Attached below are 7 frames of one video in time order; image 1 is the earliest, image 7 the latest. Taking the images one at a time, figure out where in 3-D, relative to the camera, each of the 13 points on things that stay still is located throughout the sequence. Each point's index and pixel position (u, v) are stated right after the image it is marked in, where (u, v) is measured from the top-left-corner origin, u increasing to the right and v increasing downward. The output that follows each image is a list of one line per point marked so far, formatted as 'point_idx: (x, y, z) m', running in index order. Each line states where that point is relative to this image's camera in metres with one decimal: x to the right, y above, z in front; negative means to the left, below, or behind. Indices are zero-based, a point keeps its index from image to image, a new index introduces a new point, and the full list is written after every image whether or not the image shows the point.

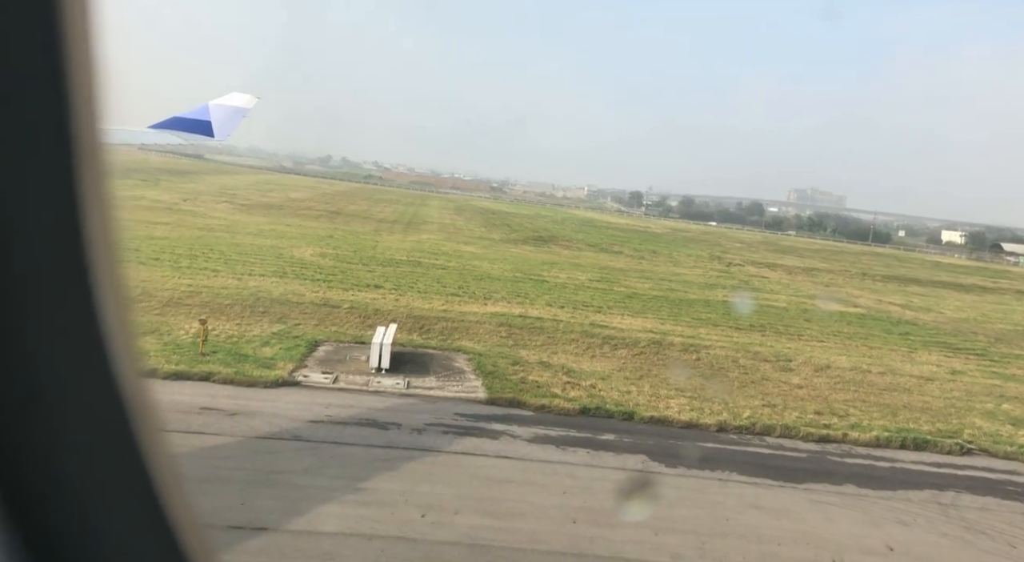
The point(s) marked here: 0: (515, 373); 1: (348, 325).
0: (+0.1, -1.6, +12.3) m
1: (-3.4, -0.9, +14.8) m
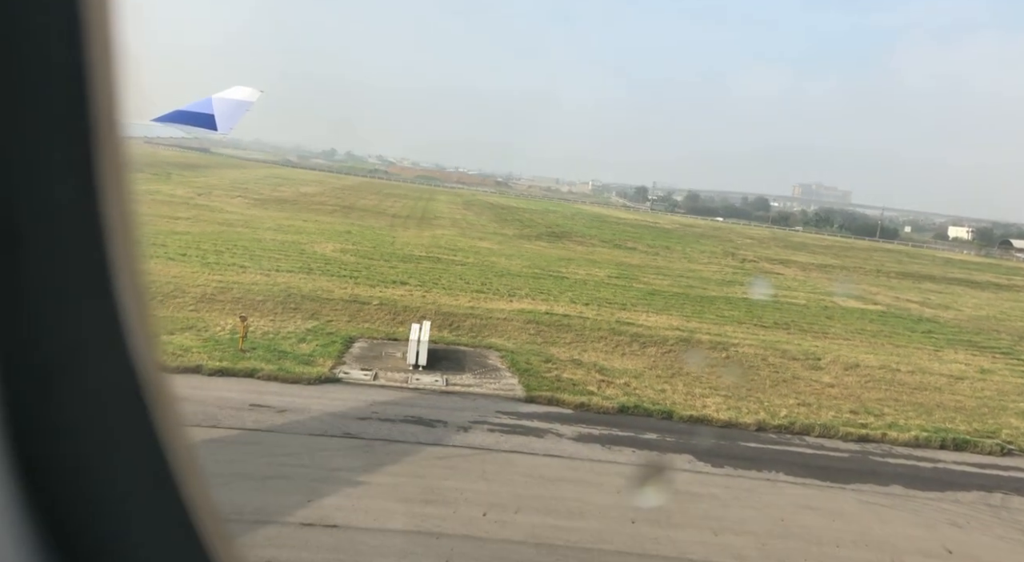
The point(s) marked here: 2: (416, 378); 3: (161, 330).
0: (+0.7, -1.6, +12.4) m
1: (-2.7, -0.8, +14.9) m
2: (-1.4, -1.5, +10.8) m
3: (-5.6, -0.8, +11.5) m
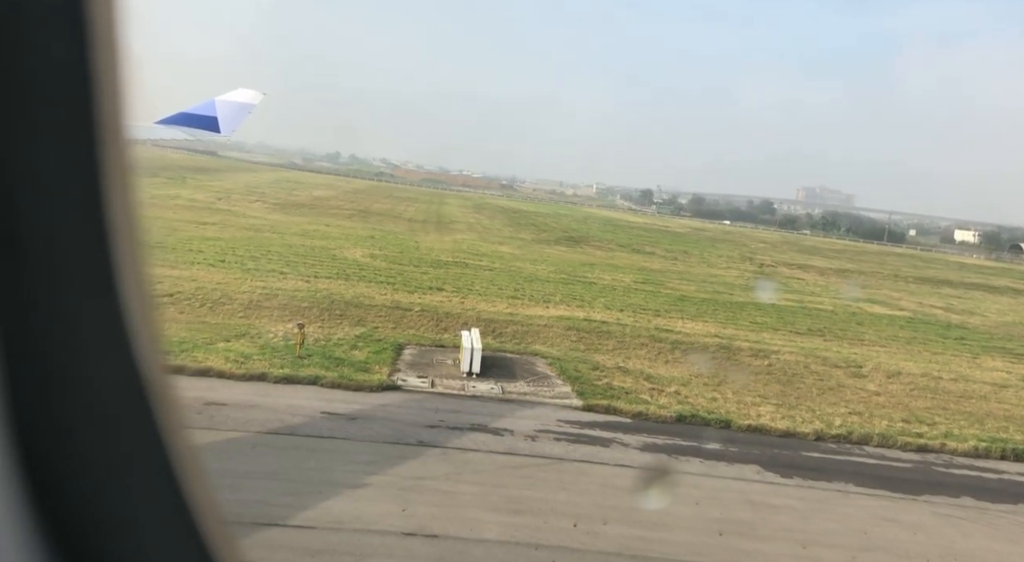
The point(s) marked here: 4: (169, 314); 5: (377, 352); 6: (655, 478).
0: (+1.5, -1.7, +12.4) m
1: (-1.8, -1.0, +14.9) m
2: (-0.6, -1.6, +10.8) m
3: (-4.8, -0.9, +11.6) m
4: (-6.1, -0.6, +12.8) m
5: (-2.3, -1.2, +12.3) m
6: (+1.3, -2.0, +7.5) m
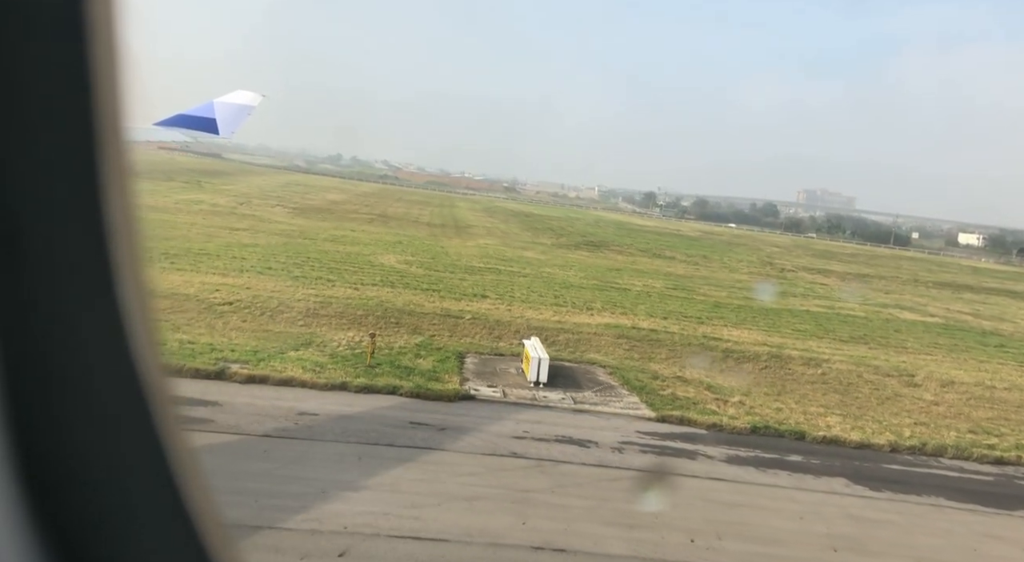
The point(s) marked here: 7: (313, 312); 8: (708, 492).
0: (+2.6, -1.9, +12.4) m
1: (-0.7, -1.2, +15.0) m
2: (+0.5, -1.7, +10.8) m
3: (-3.7, -1.1, +11.7) m
4: (-5.0, -0.7, +13.0) m
5: (-1.2, -1.4, +12.3) m
6: (+2.3, -2.2, +7.5) m
7: (-4.1, -0.6, +14.9) m
8: (+2.0, -2.1, +7.3) m
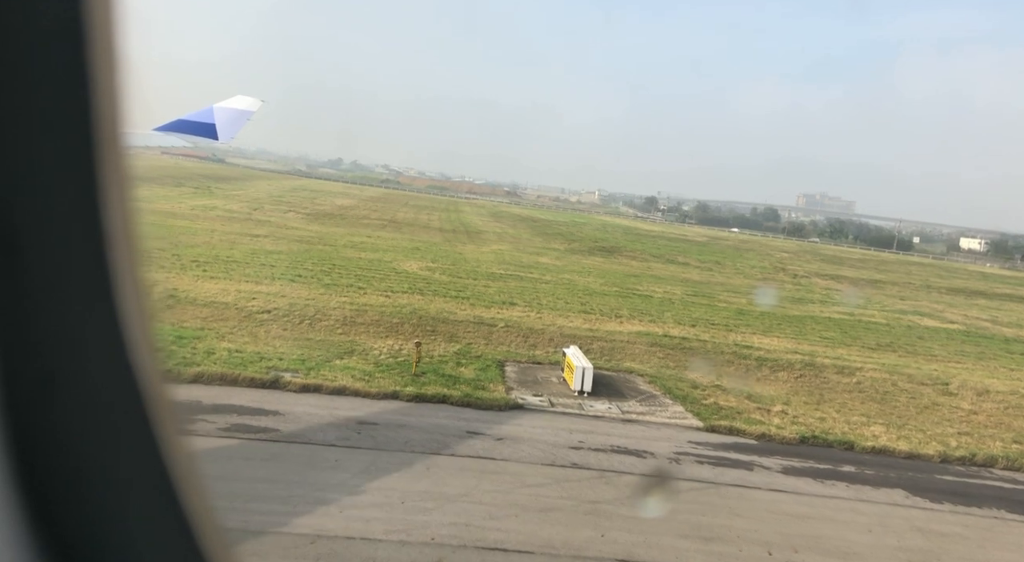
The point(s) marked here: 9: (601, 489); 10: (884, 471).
0: (+3.3, -2.0, +12.4) m
1: (+0.1, -1.3, +15.0) m
2: (+1.2, -1.9, +10.9) m
3: (-3.0, -1.2, +11.8) m
4: (-4.3, -0.9, +13.0) m
5: (-0.5, -1.5, +12.4) m
6: (+3.0, -2.3, +7.5) m
7: (-3.4, -0.8, +15.0) m
8: (+2.6, -2.3, +7.3) m
9: (+0.9, -2.0, +7.0) m
10: (+4.8, -2.4, +9.2) m
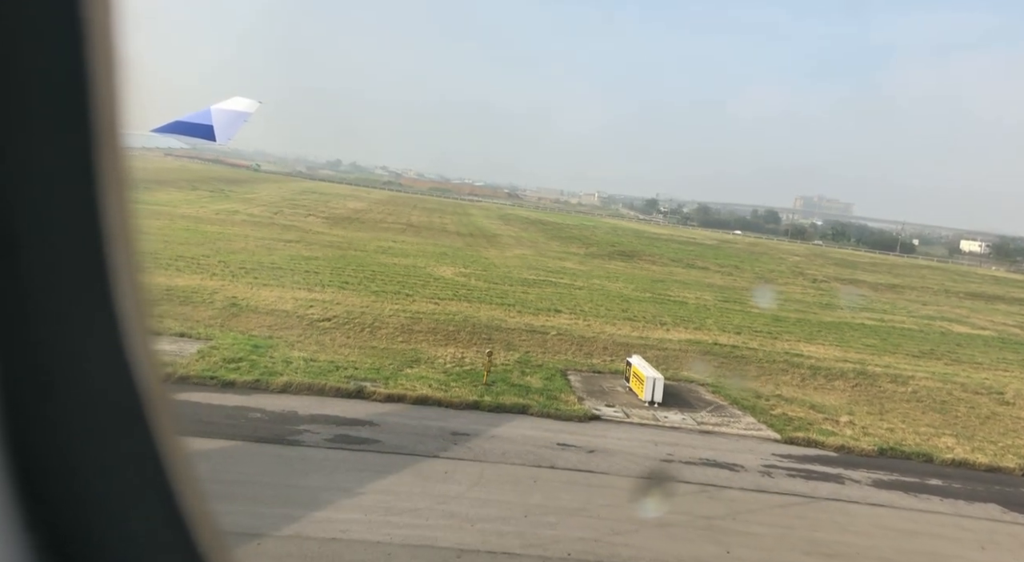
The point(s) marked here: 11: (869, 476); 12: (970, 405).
0: (+4.5, -2.2, +12.3) m
1: (+1.2, -1.5, +15.1) m
2: (+2.3, -2.0, +10.9) m
3: (-1.8, -1.4, +11.9) m
4: (-3.1, -1.1, +13.1) m
5: (+0.6, -1.7, +12.4) m
6: (+4.1, -2.4, +7.4) m
7: (-2.2, -1.0, +15.0) m
8: (+3.7, -2.4, +7.3) m
9: (+1.9, -2.2, +7.1) m
10: (+5.9, -2.6, +9.2) m
11: (+4.4, -2.4, +8.9) m
12: (+9.7, -2.6, +15.3) m
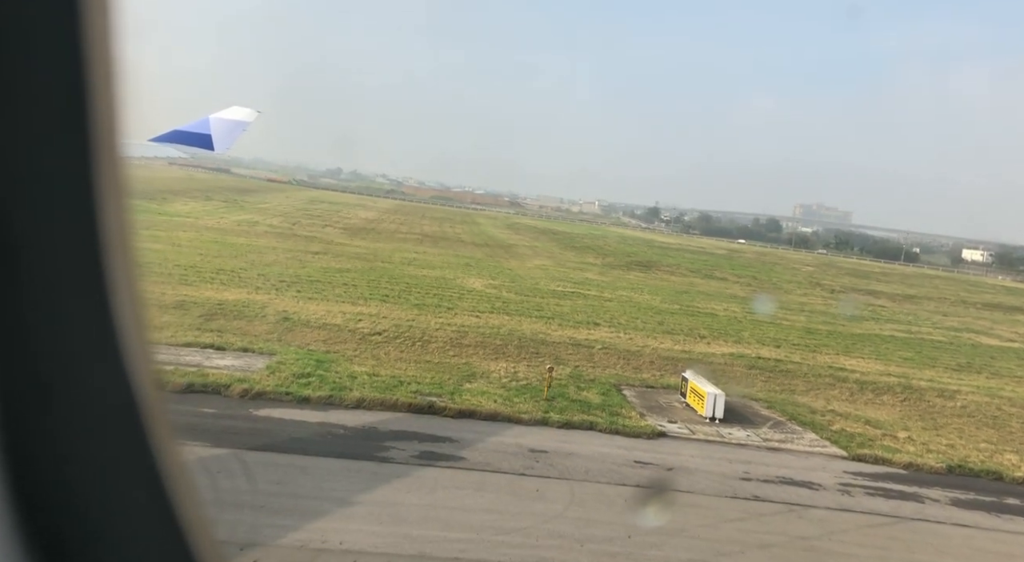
0: (+5.5, -2.4, +12.3) m
1: (+2.3, -1.8, +15.1) m
2: (+3.2, -2.3, +10.9) m
3: (-0.9, -1.6, +12.0) m
4: (-2.2, -1.3, +13.2) m
5: (+1.6, -2.0, +12.4) m
6: (+4.9, -2.6, +7.4) m
7: (-1.2, -1.3, +15.1) m
8: (+4.6, -2.6, +7.2) m
9: (+2.8, -2.4, +7.1) m
10: (+6.8, -2.8, +9.1) m
11: (+5.3, -2.6, +8.8) m
12: (+10.7, -2.9, +15.1) m
